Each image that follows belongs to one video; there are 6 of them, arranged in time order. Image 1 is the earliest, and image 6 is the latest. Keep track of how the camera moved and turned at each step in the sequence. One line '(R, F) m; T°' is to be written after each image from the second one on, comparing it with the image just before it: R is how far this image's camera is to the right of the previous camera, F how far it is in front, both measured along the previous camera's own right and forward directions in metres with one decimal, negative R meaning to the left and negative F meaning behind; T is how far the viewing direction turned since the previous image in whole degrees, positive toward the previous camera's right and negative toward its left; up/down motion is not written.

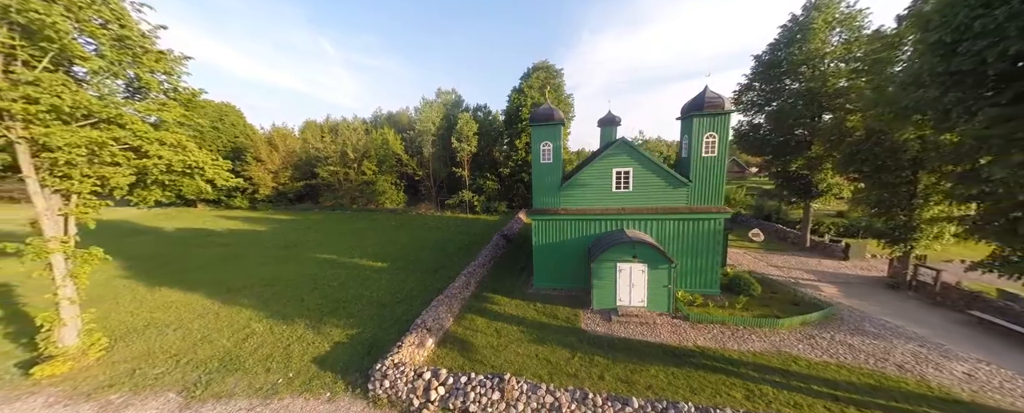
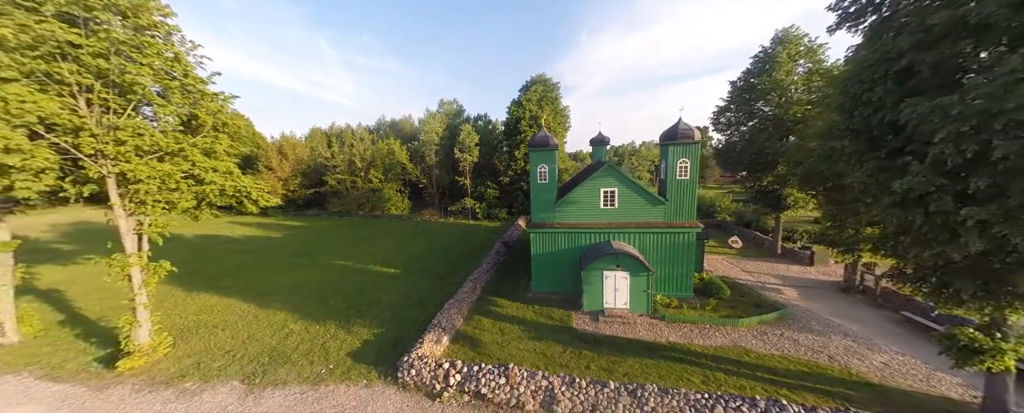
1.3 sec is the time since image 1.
(-0.1, -1.7) m; 0°
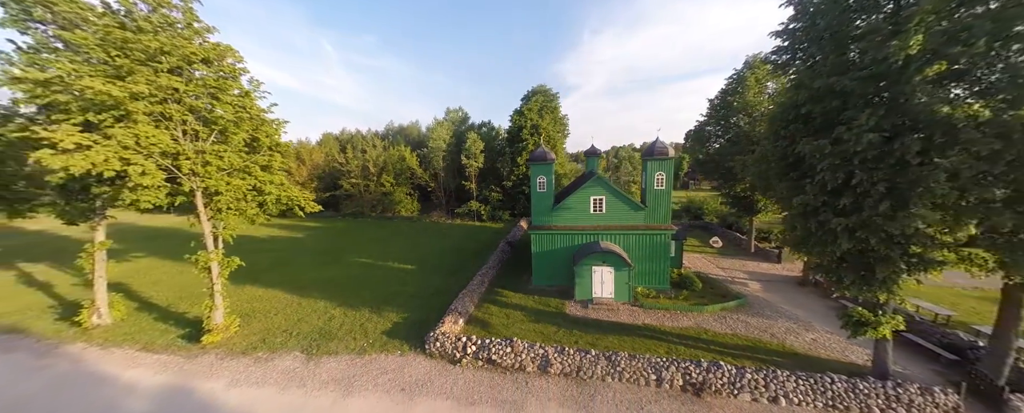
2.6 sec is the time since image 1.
(-0.1, -2.3) m; 0°
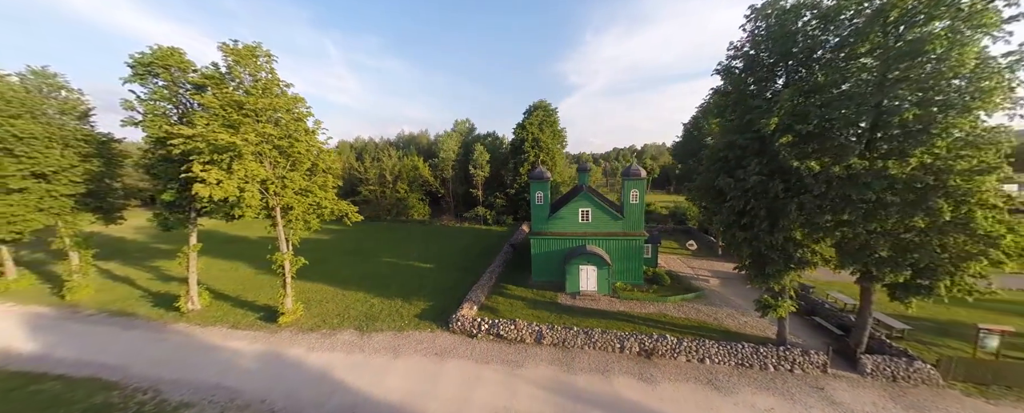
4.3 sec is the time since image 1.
(-0.1, -3.5) m; 0°
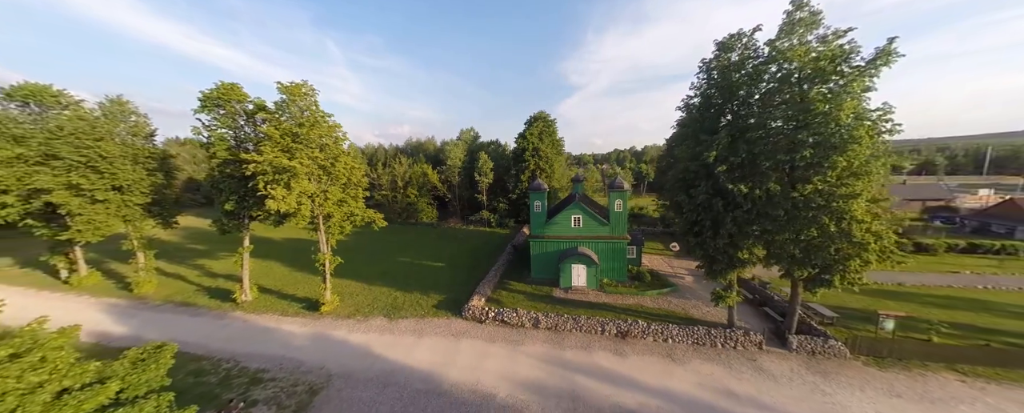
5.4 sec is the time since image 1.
(0.0, -3.1) m; 0°
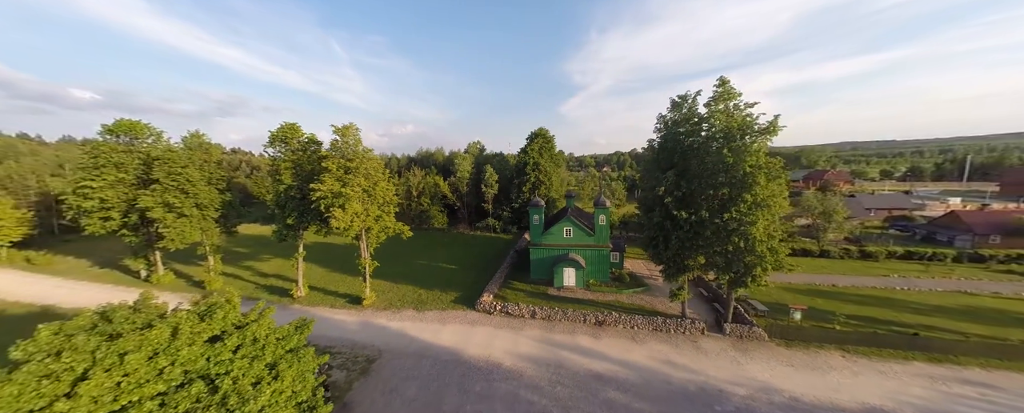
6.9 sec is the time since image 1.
(0.0, -4.7) m; -1°
